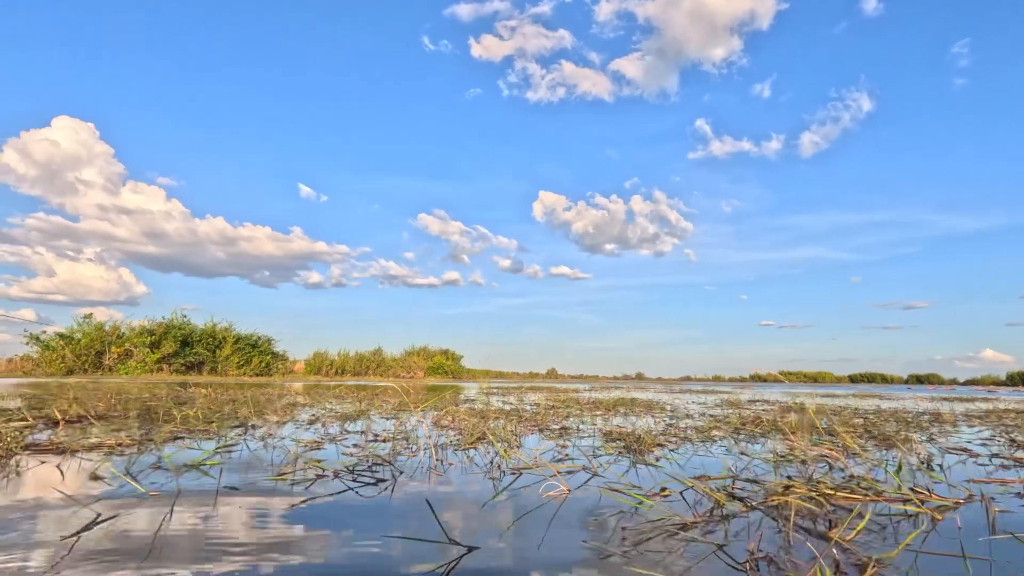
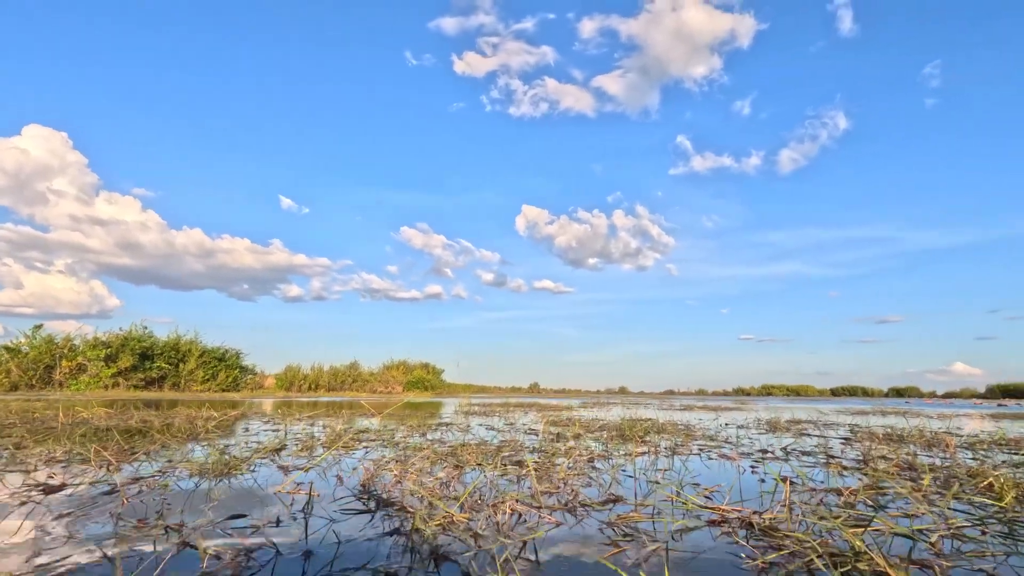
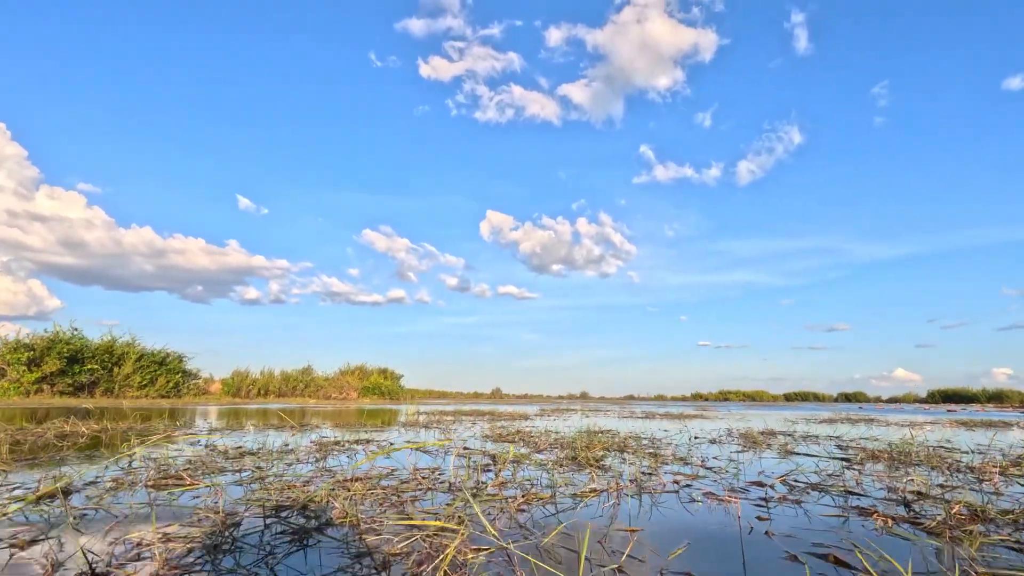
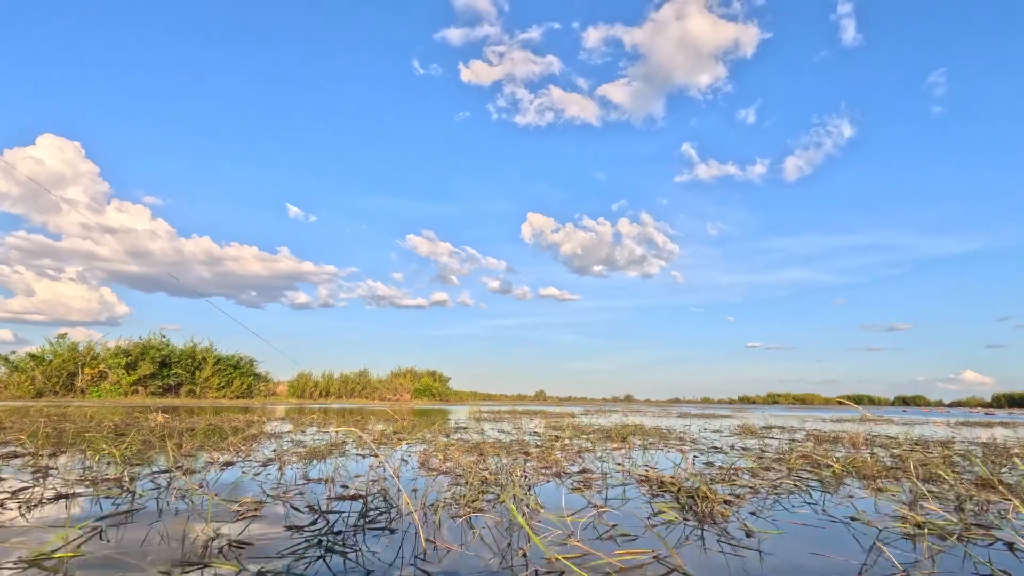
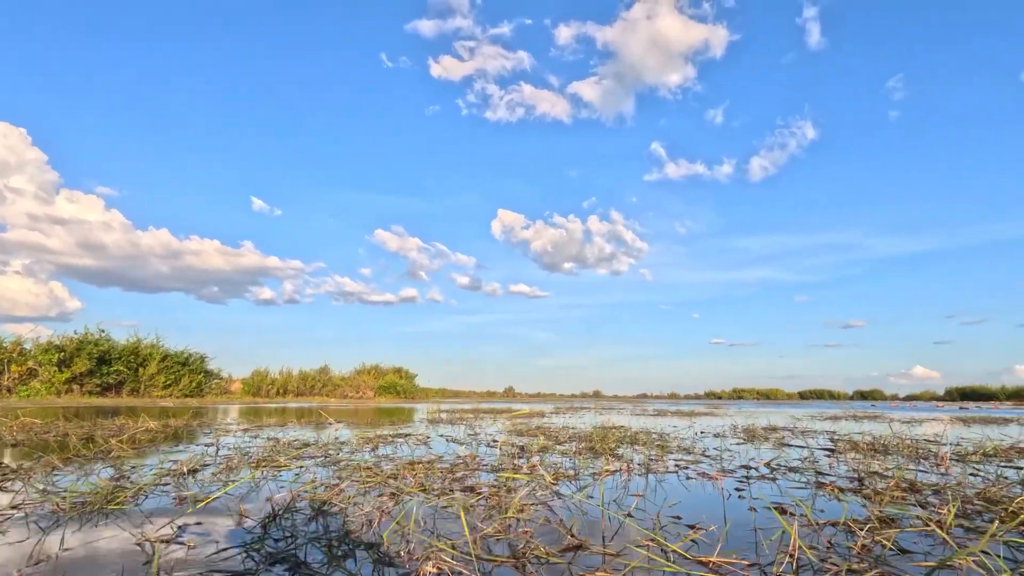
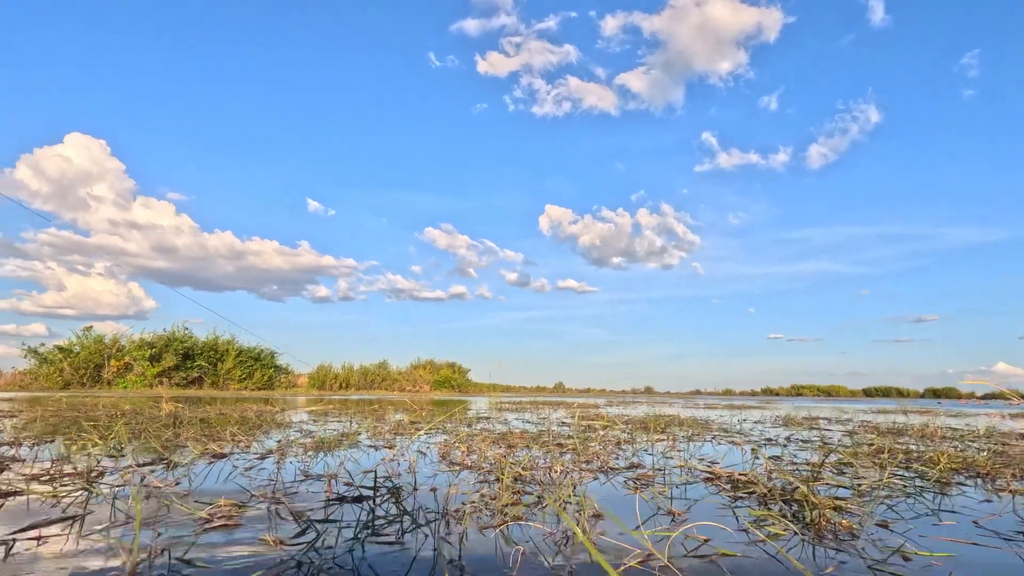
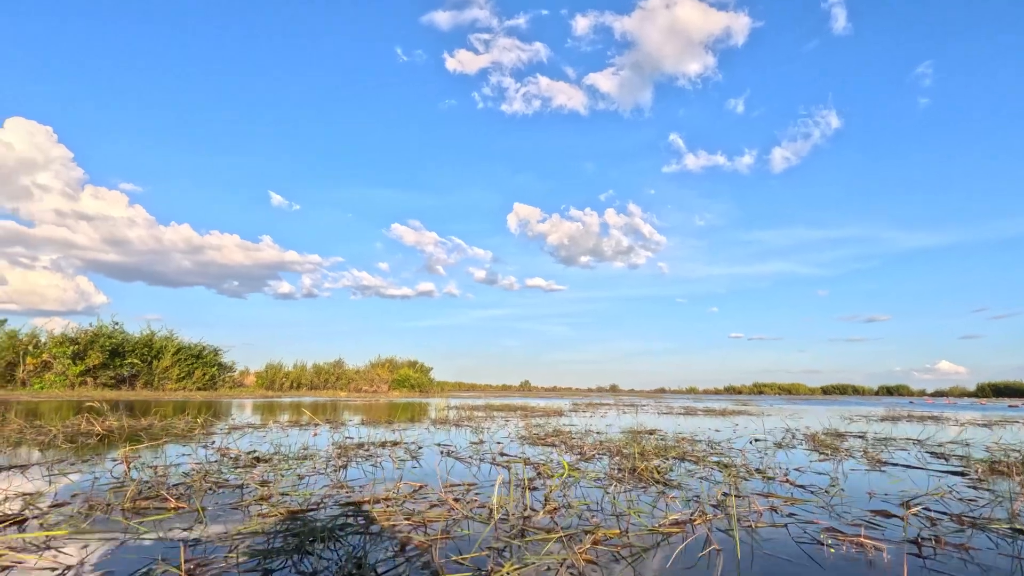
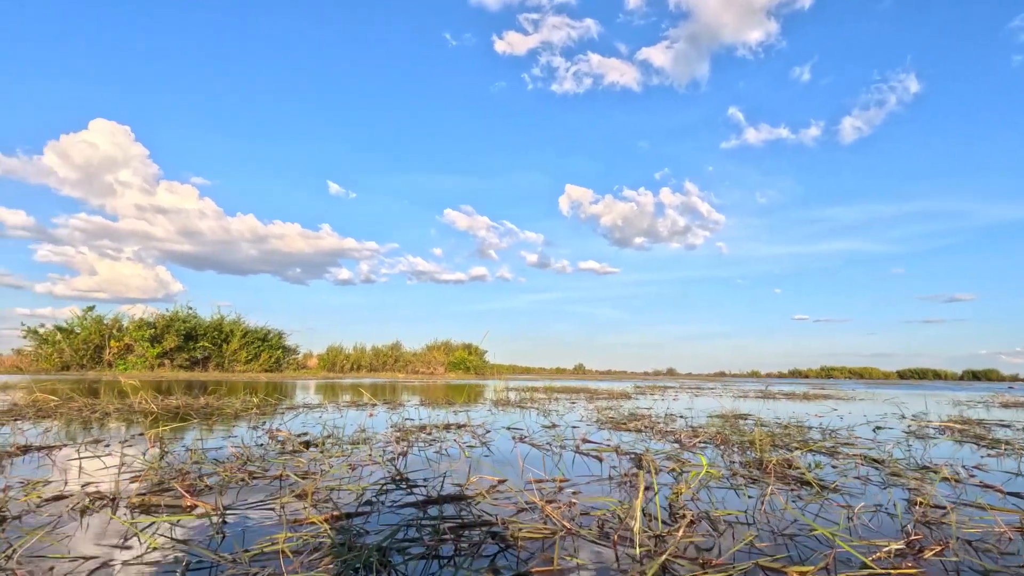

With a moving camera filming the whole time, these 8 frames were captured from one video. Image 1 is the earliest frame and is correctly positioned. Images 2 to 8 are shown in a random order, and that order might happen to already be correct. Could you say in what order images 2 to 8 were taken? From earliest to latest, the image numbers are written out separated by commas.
4, 6, 2, 5, 3, 7, 8
